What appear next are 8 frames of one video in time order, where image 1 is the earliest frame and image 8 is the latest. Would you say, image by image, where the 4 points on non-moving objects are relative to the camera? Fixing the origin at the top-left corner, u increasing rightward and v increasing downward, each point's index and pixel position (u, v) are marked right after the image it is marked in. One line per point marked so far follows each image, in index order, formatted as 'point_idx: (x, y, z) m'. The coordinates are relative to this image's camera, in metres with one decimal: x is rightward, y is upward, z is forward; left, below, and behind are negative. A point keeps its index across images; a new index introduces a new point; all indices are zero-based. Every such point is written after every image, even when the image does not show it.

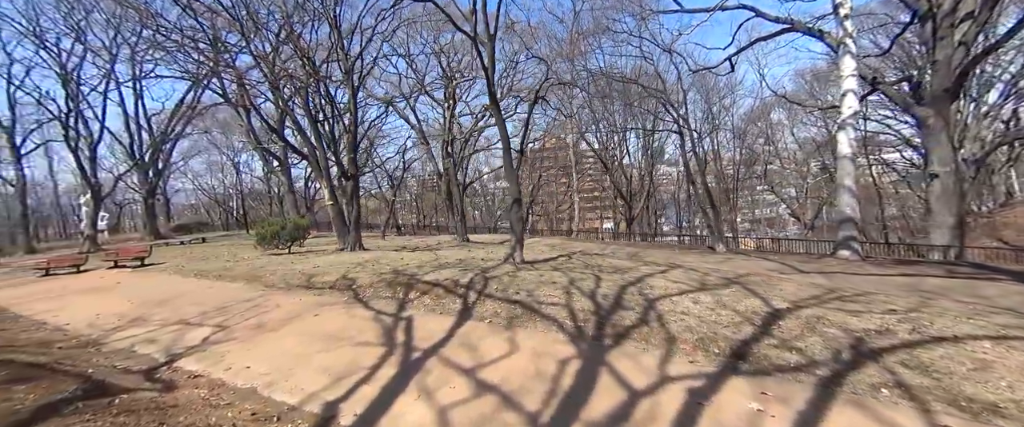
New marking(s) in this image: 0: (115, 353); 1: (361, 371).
0: (-6.5, -2.3, +6.2) m
1: (-1.9, -2.0, +4.8) m
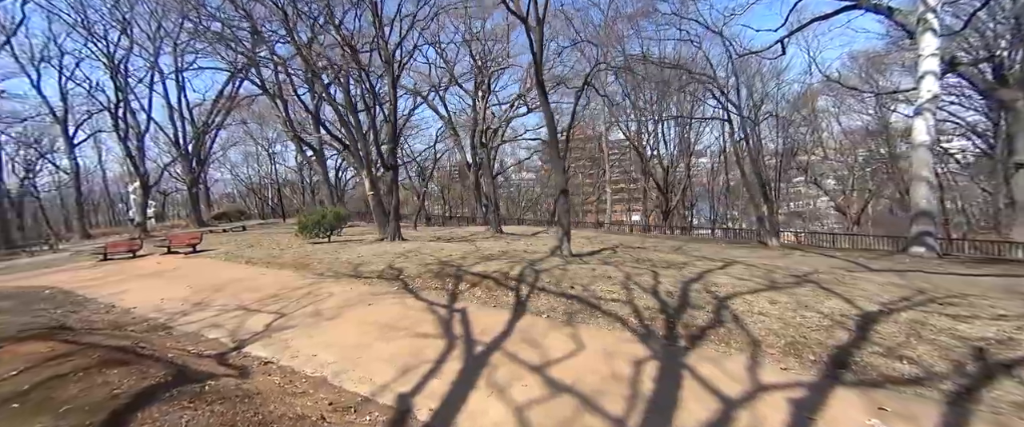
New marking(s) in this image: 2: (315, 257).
0: (-5.6, -2.1, +6.5) m
1: (-1.1, -1.9, +4.8) m
2: (-6.3, -1.5, +12.2) m
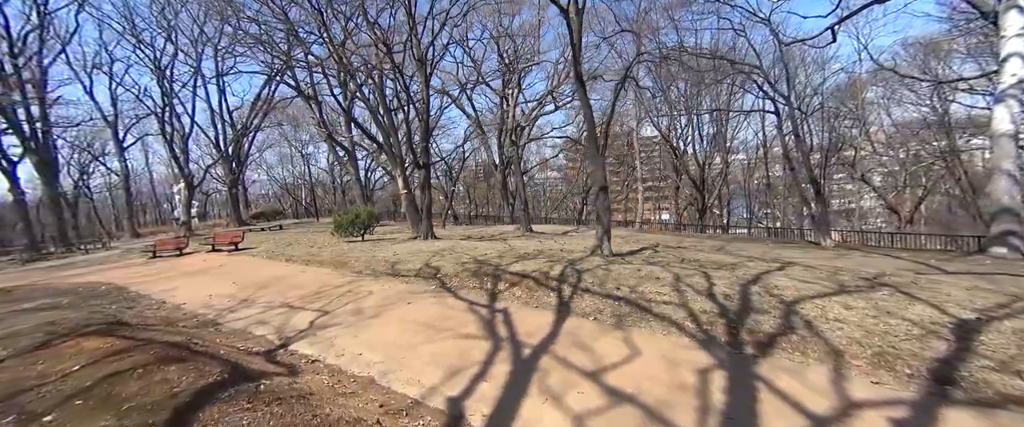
0: (-4.8, -2.1, +6.6) m
1: (-0.5, -1.9, +4.7) m
2: (-5.2, -1.4, +12.4) m
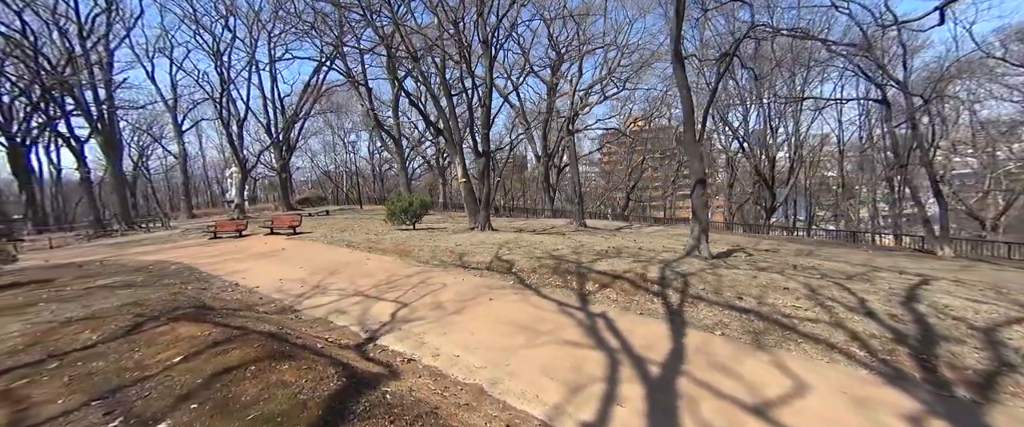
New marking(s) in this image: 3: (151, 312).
0: (-3.3, -1.9, +6.4) m
1: (+0.9, -1.8, +4.1) m
2: (-3.2, -1.0, +12.1) m
3: (-5.2, -1.4, +5.5) m
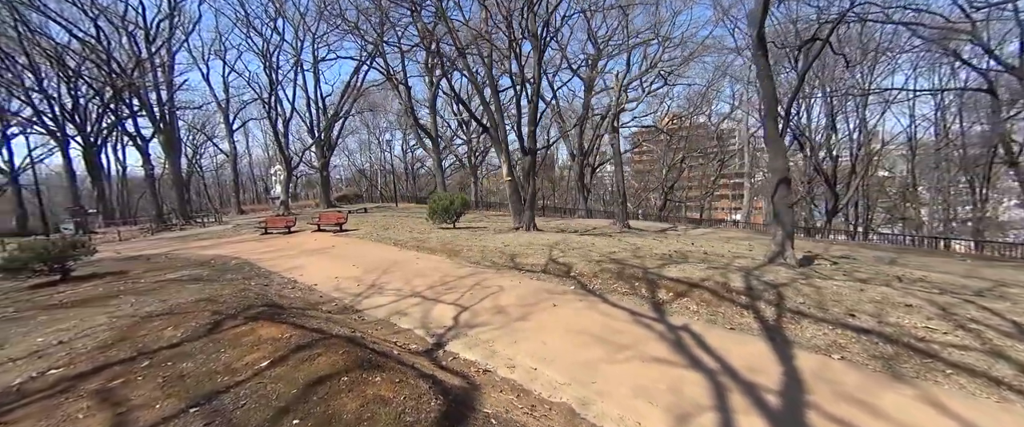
0: (-2.2, -1.8, +6.2) m
1: (+1.9, -1.9, +3.7) m
2: (-1.6, -1.0, +12.0) m
3: (-4.1, -1.4, +5.5) m
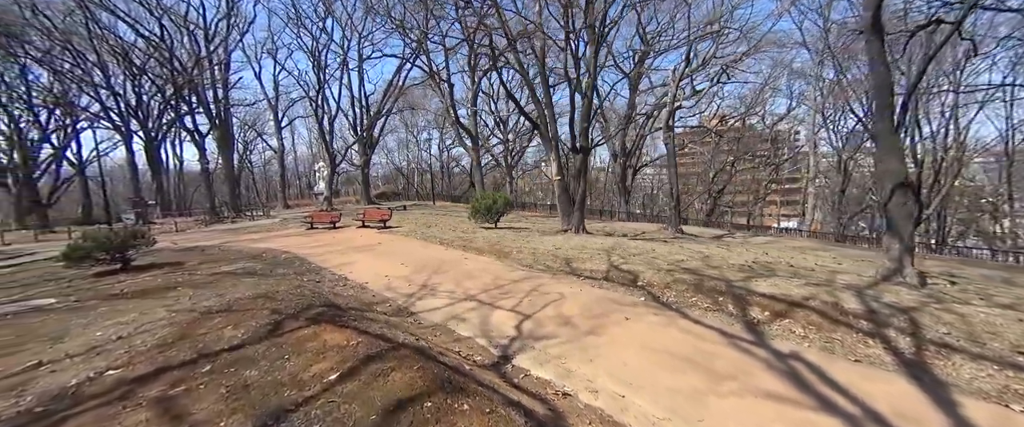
0: (-1.1, -1.8, +5.8) m
1: (+2.7, -1.9, +2.9) m
2: (-0.1, -1.0, +11.5) m
3: (-3.1, -1.3, +5.3) m
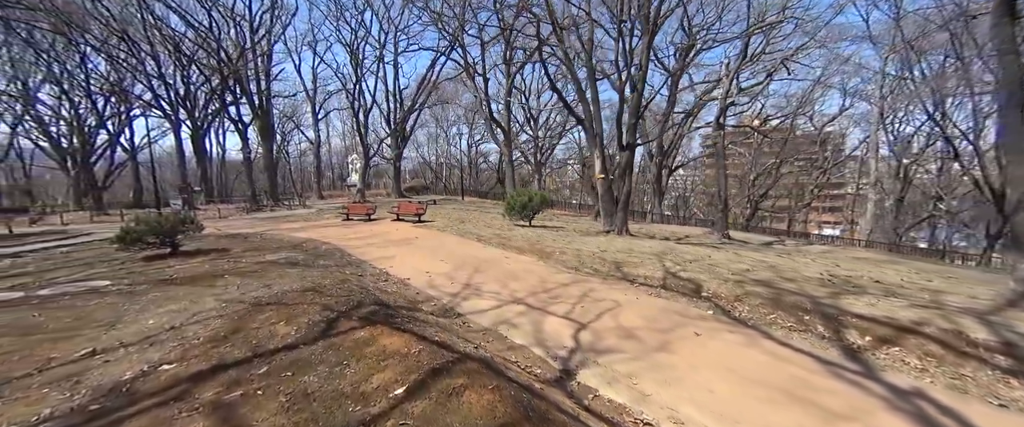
0: (-0.3, -1.8, +5.4) m
1: (+3.3, -2.1, +2.3) m
2: (+1.1, -1.0, +11.0) m
3: (-2.3, -1.2, +5.0) m
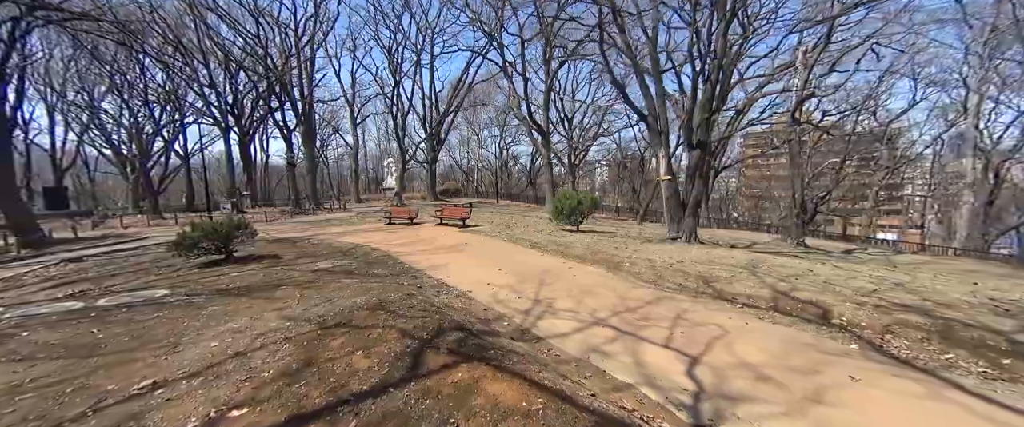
0: (+1.0, -1.9, +4.6) m
1: (+4.3, -2.2, +1.2) m
2: (+2.8, -1.1, +10.0) m
3: (-1.1, -1.4, +4.3) m
